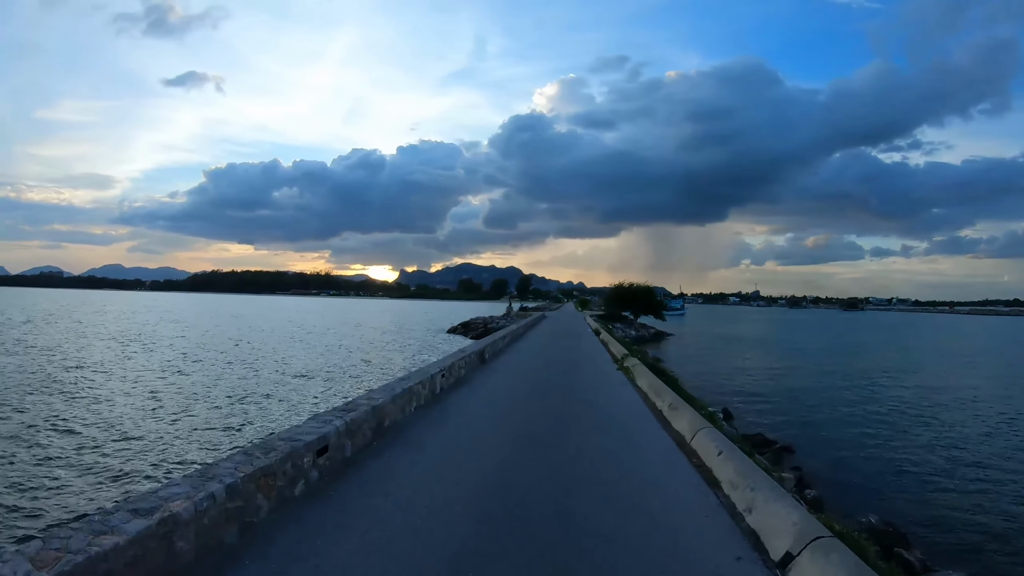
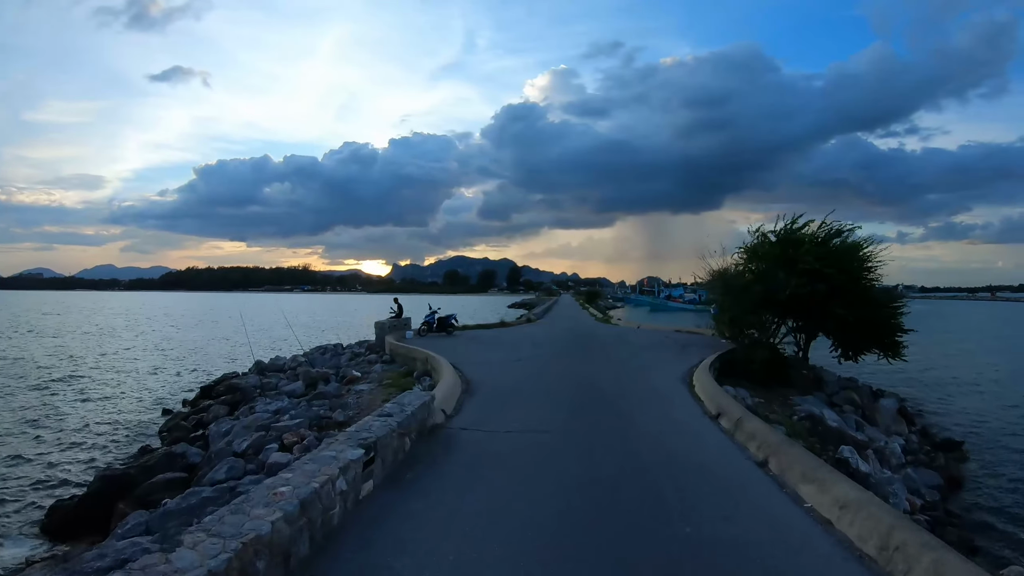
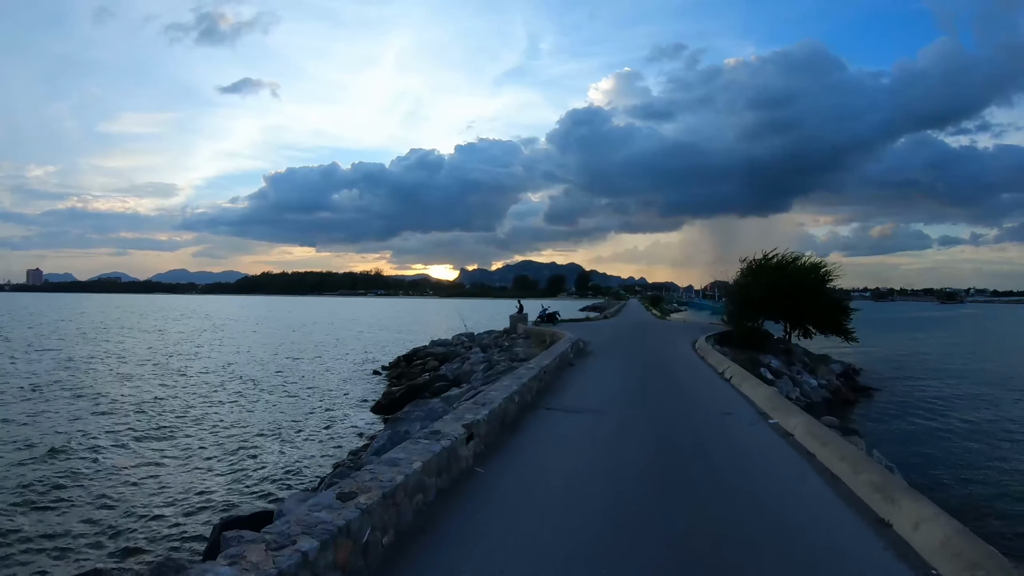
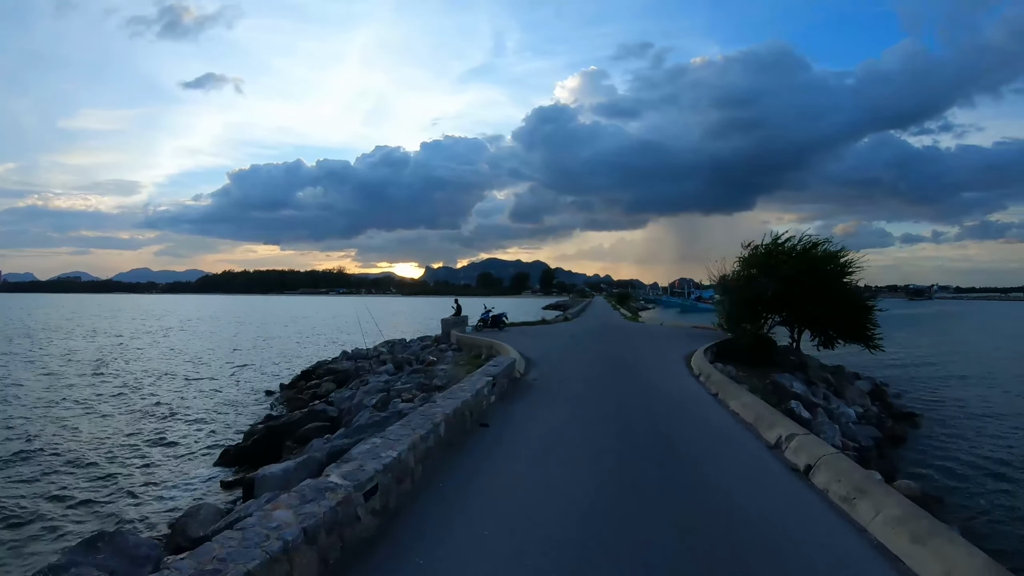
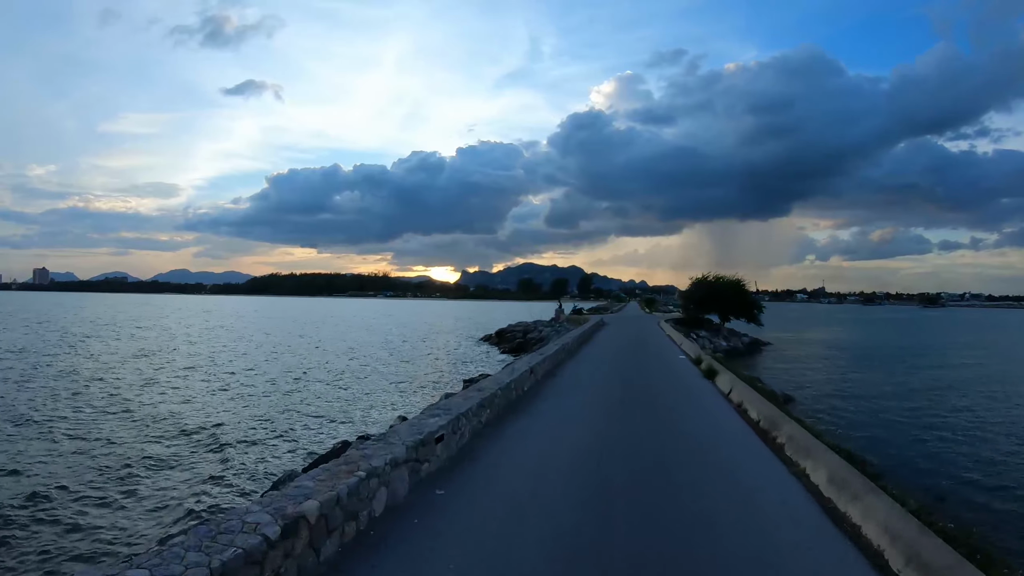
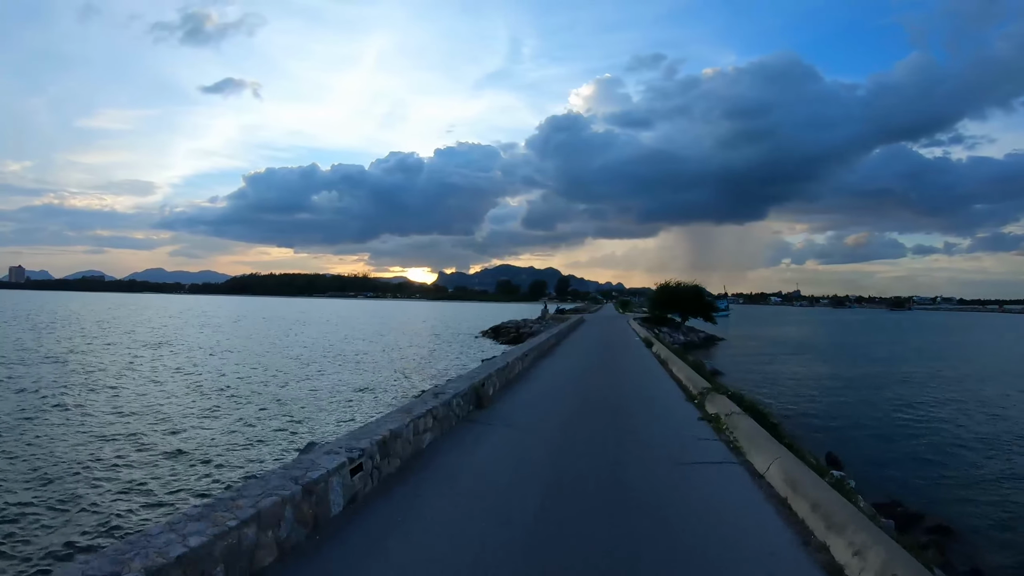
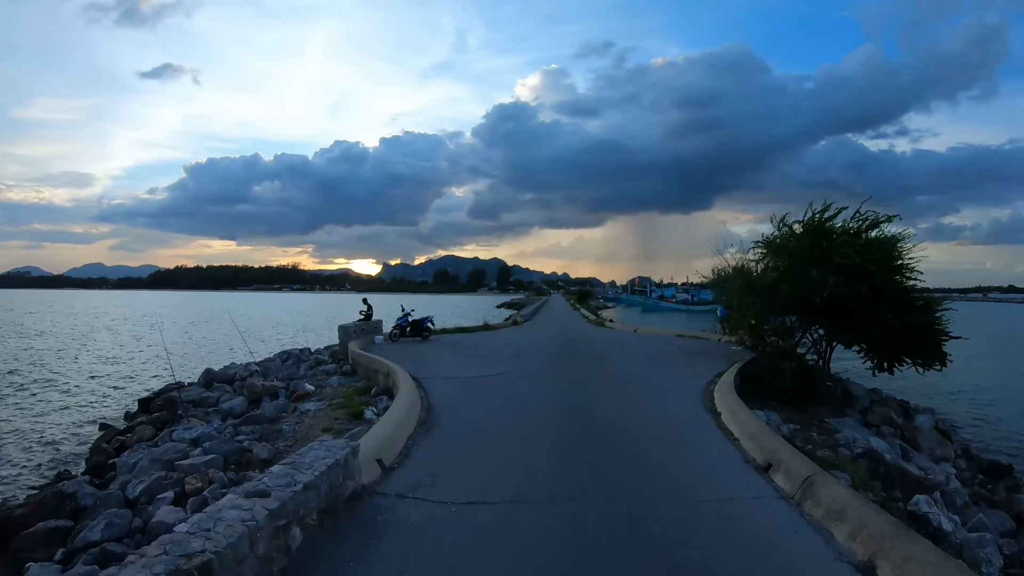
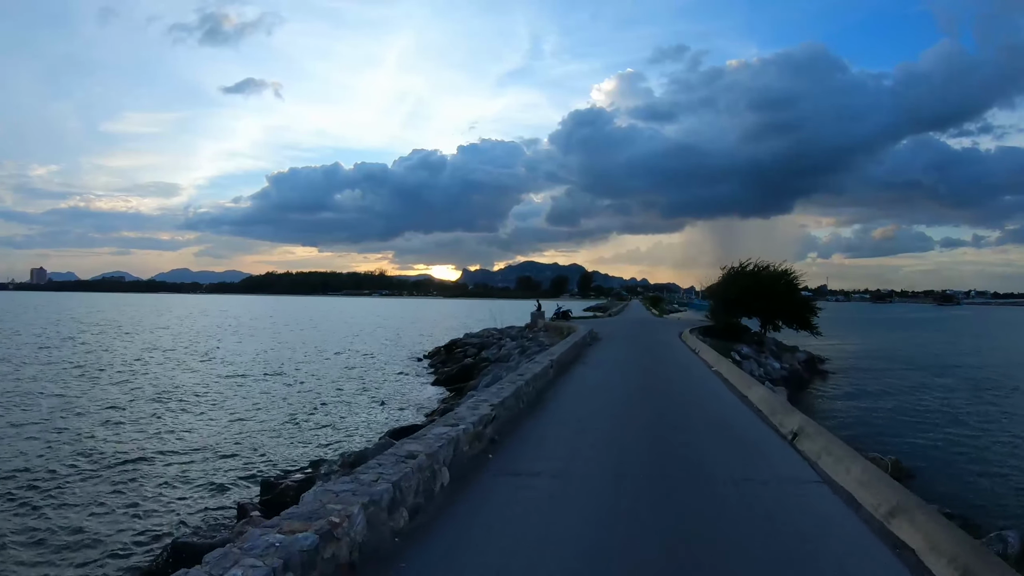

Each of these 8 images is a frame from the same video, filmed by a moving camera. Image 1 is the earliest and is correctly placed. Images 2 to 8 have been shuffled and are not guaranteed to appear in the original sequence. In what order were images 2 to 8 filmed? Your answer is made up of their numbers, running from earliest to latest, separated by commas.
6, 5, 8, 3, 4, 2, 7
